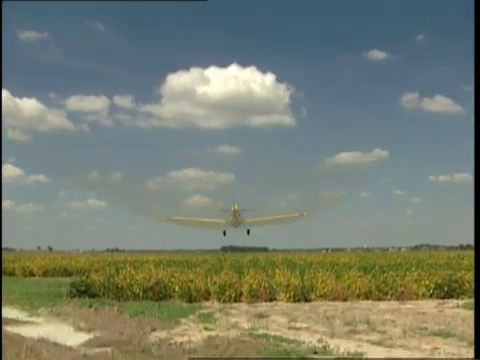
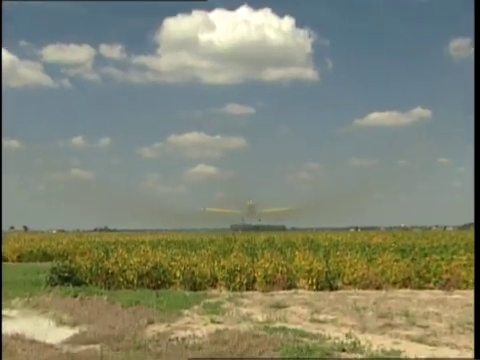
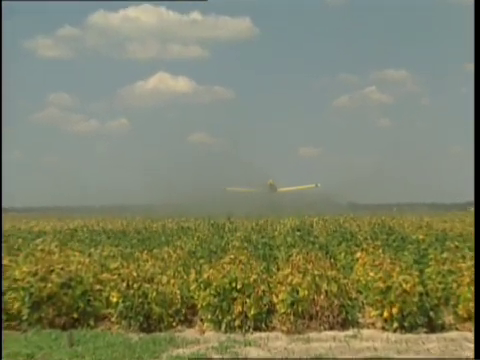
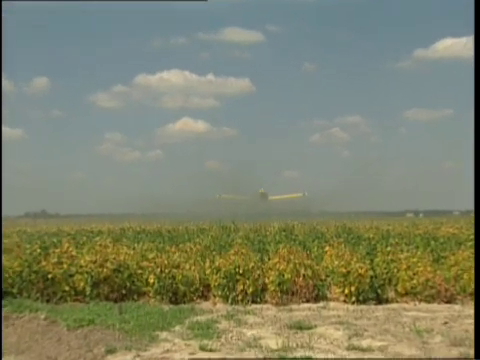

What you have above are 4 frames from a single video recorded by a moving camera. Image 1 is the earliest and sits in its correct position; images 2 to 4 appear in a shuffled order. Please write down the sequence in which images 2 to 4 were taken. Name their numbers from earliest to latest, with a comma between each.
2, 4, 3
